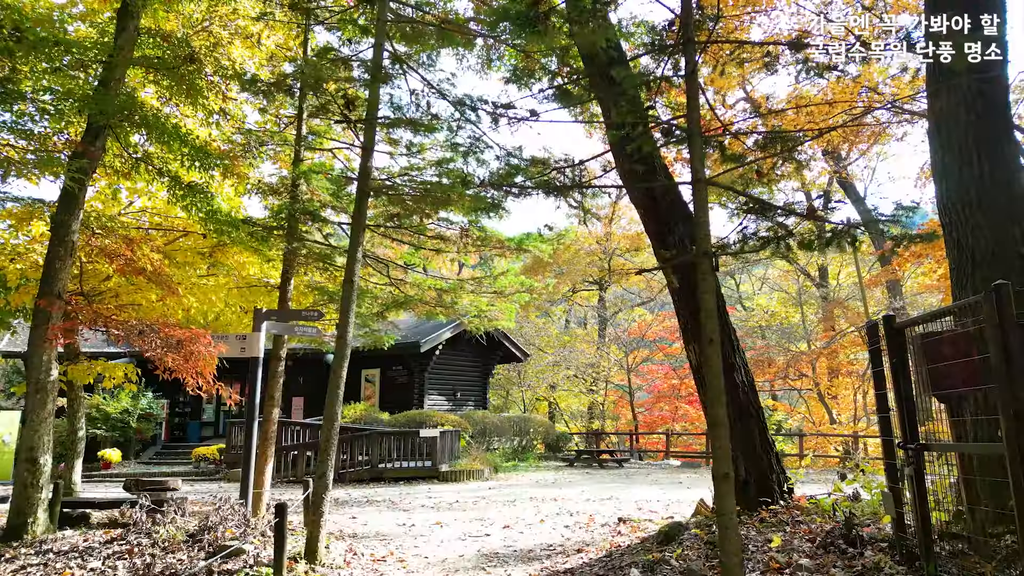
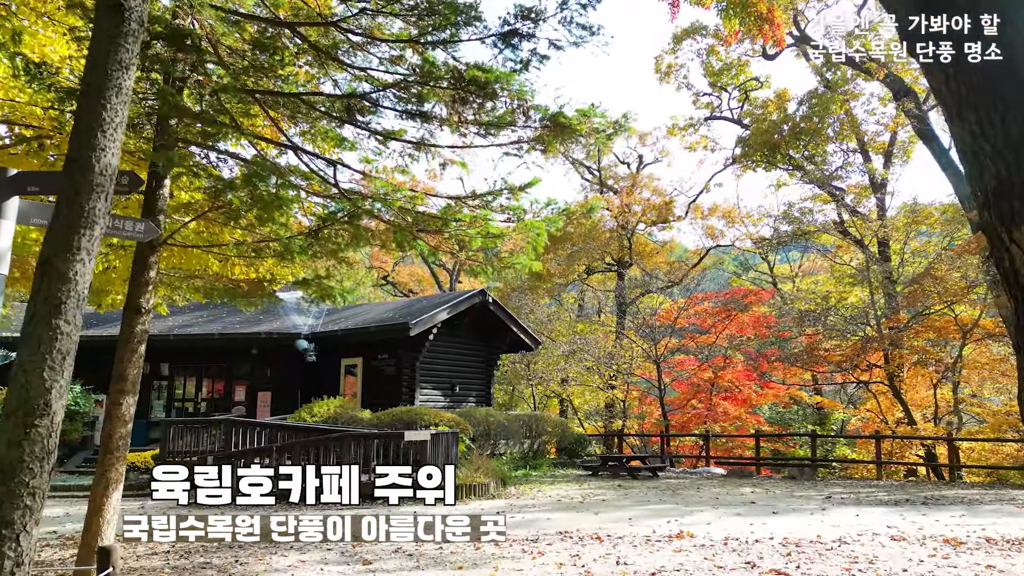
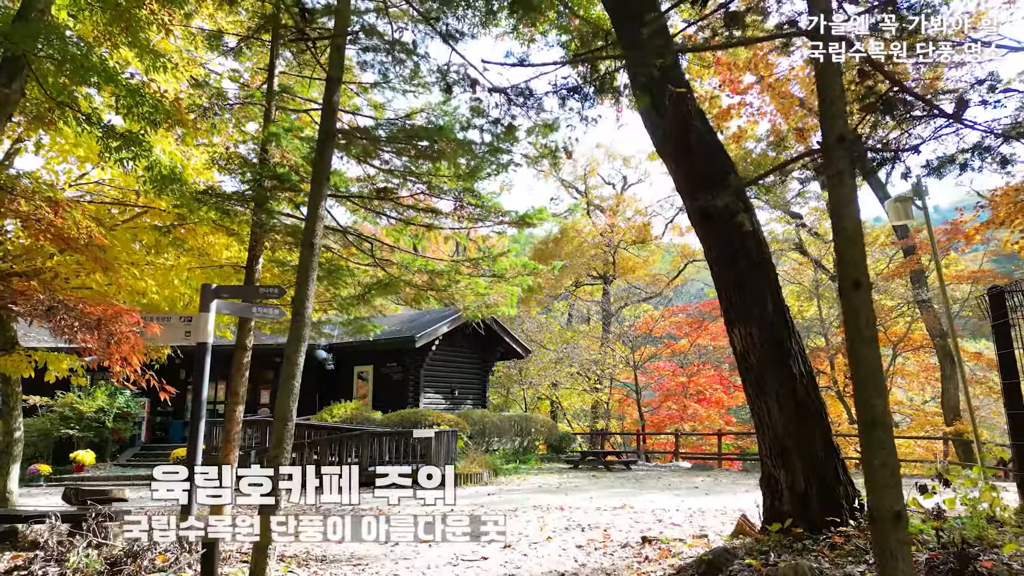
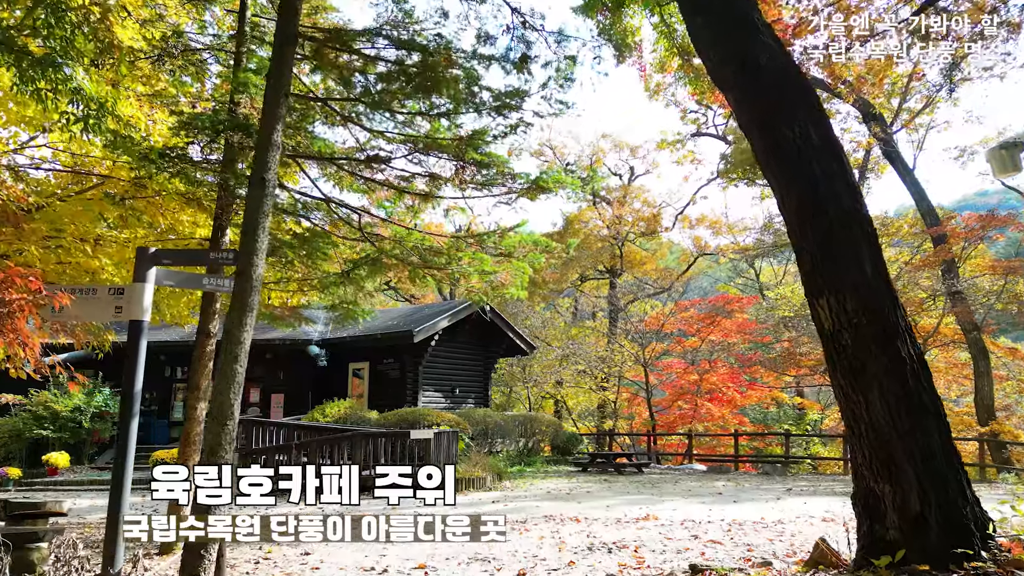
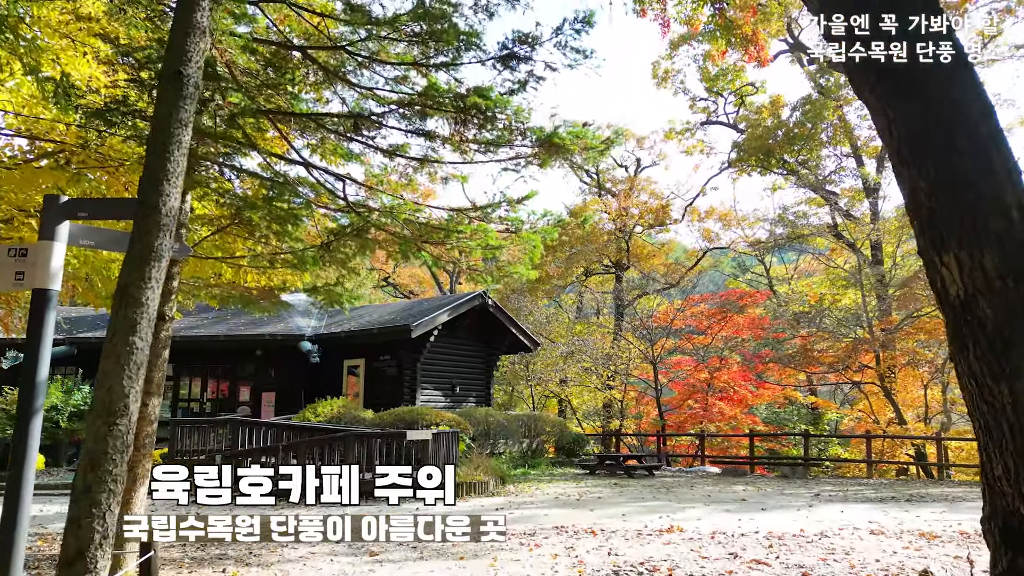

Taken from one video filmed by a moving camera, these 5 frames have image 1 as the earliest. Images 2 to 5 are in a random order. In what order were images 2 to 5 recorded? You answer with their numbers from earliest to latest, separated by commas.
3, 4, 5, 2
